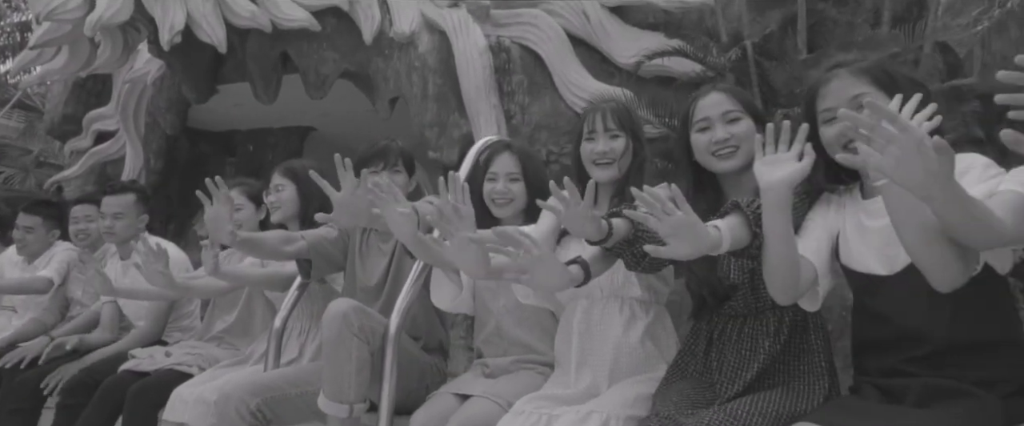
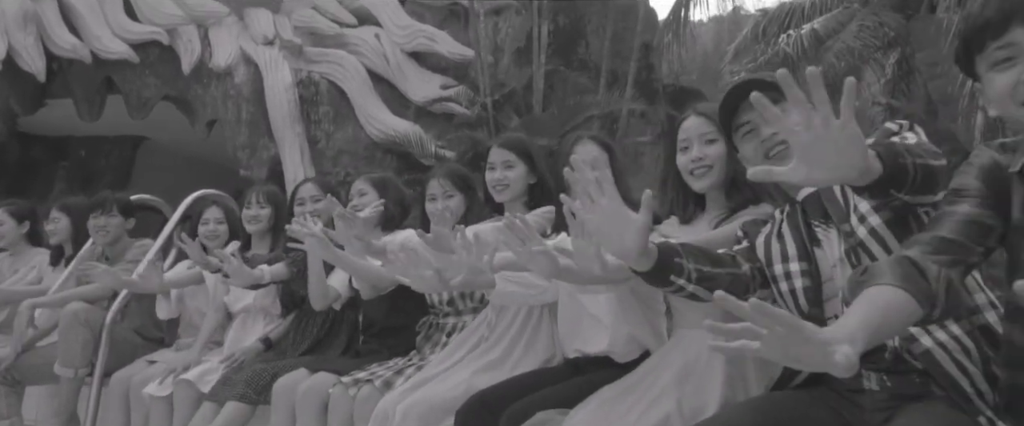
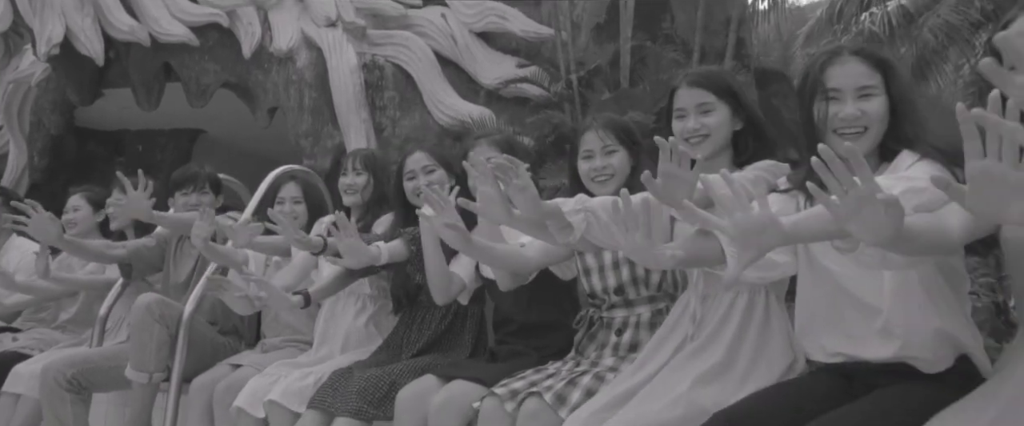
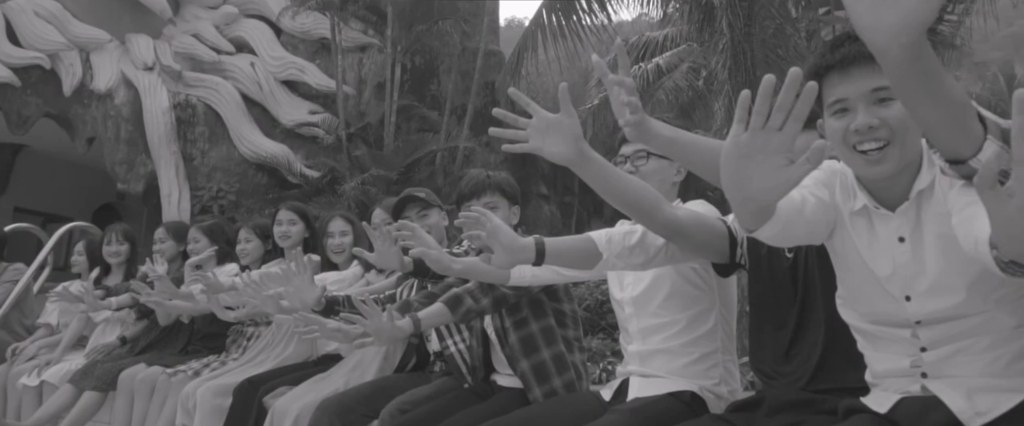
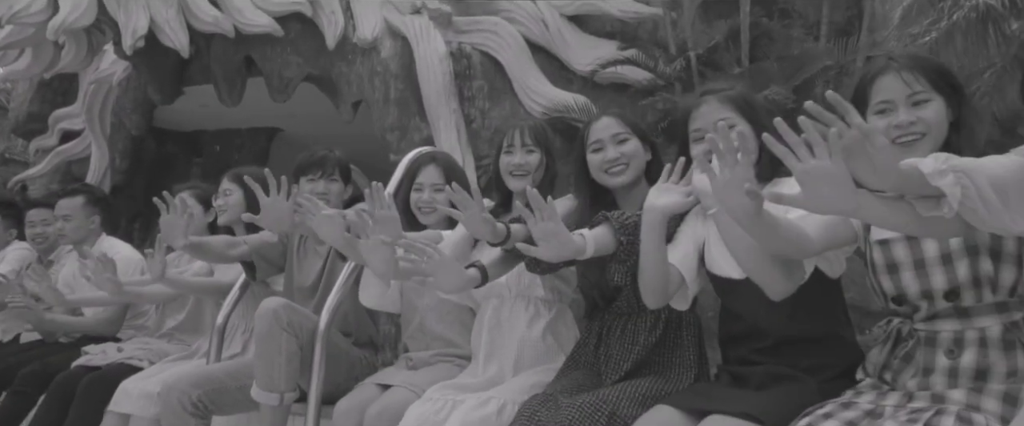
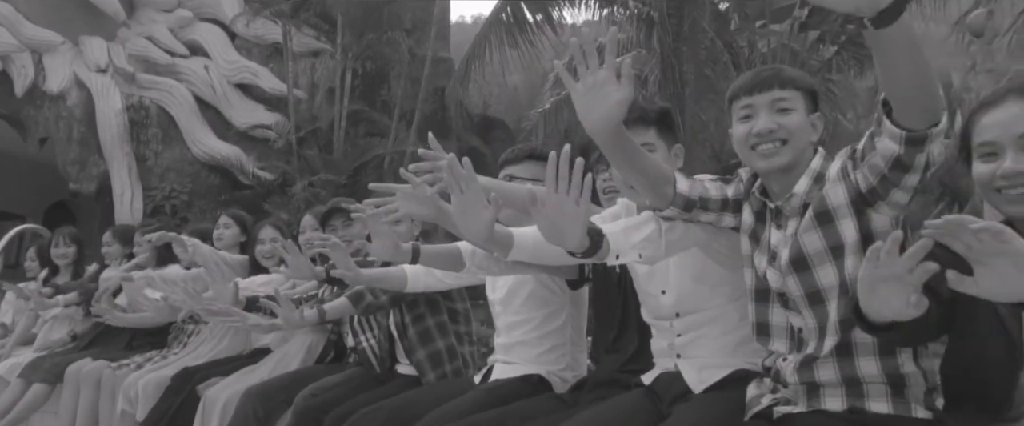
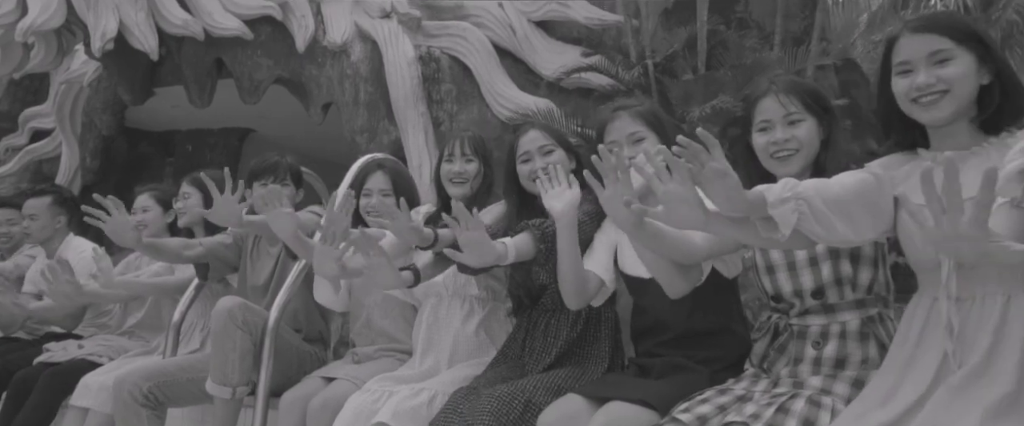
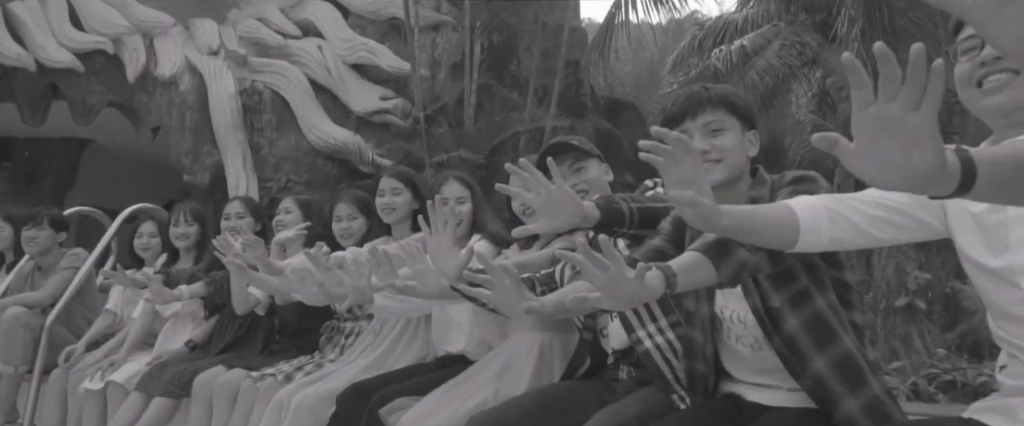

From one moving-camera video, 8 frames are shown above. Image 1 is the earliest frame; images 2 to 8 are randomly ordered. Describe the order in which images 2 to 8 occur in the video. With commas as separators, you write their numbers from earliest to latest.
5, 7, 3, 2, 8, 4, 6
